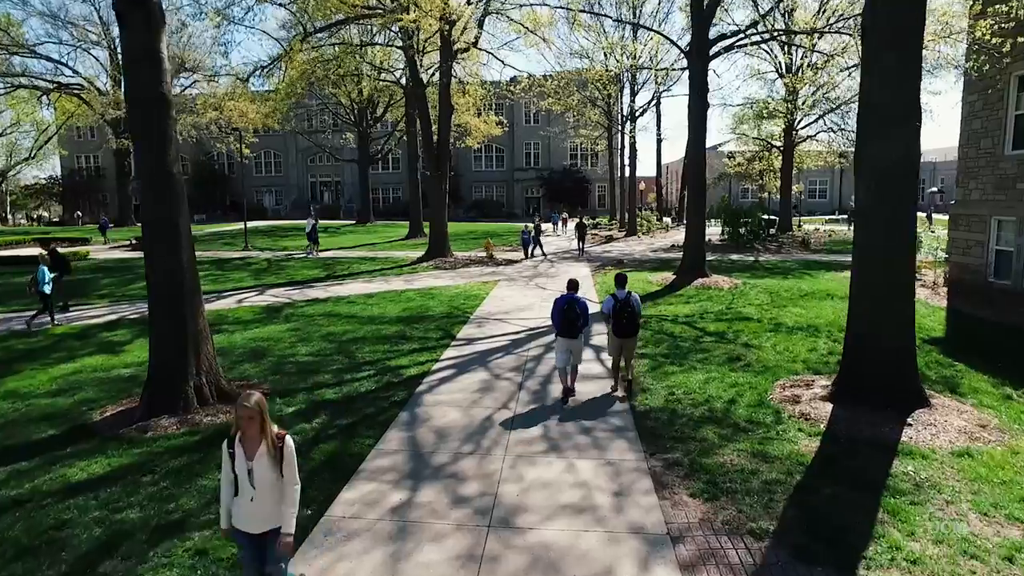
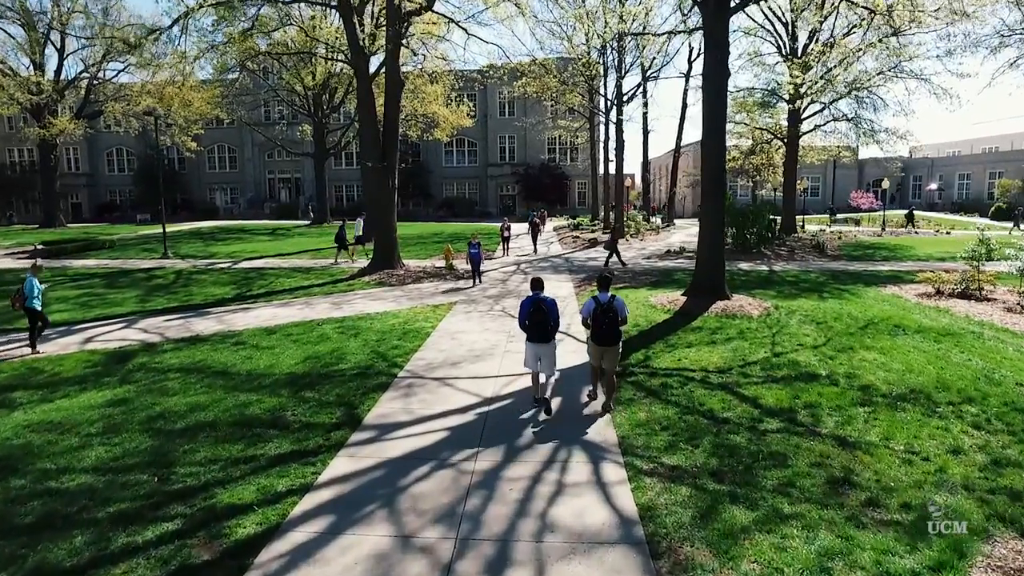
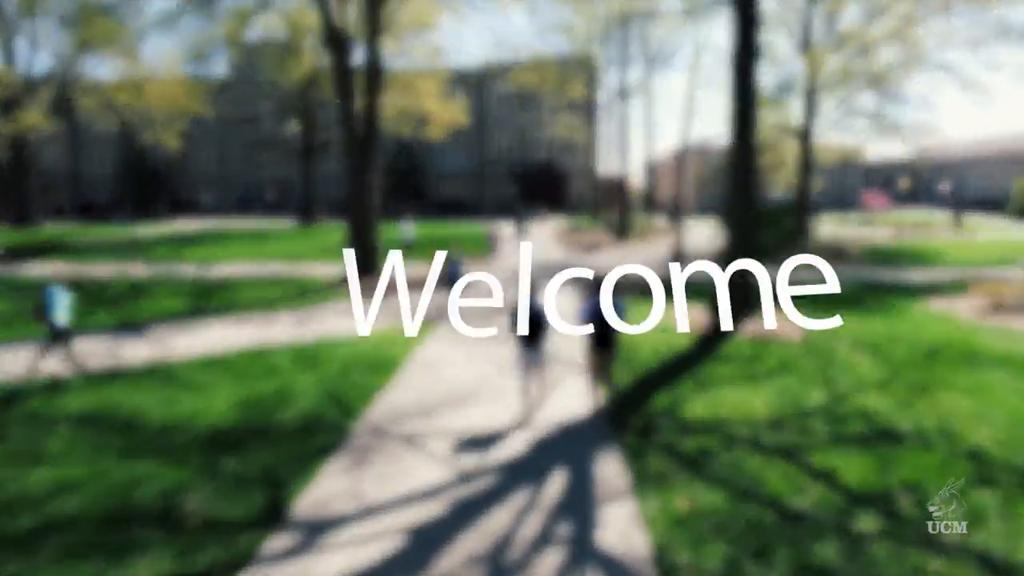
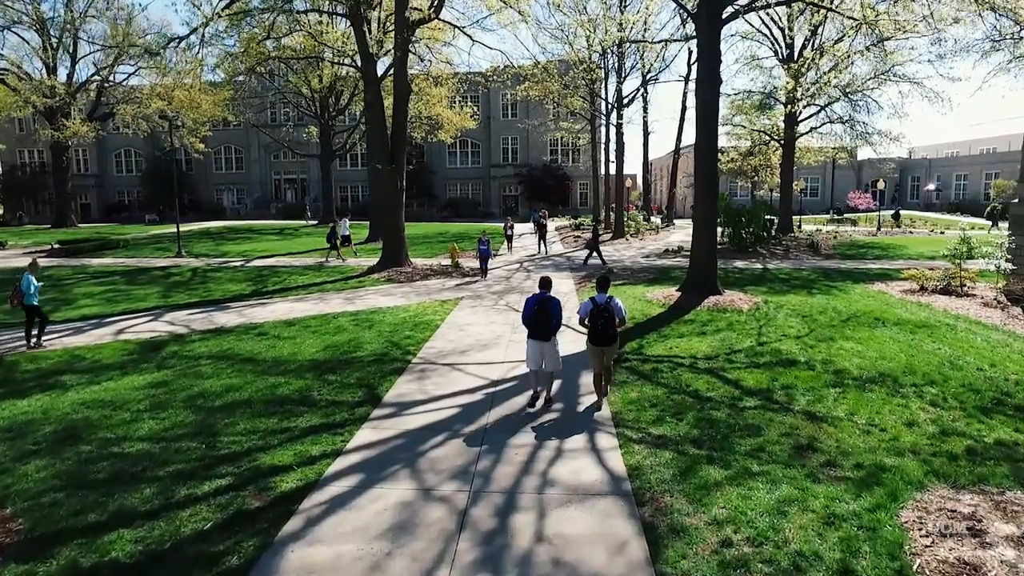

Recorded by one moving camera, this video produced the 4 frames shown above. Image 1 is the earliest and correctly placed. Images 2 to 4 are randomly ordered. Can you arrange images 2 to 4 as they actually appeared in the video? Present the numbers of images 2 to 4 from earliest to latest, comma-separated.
4, 2, 3
